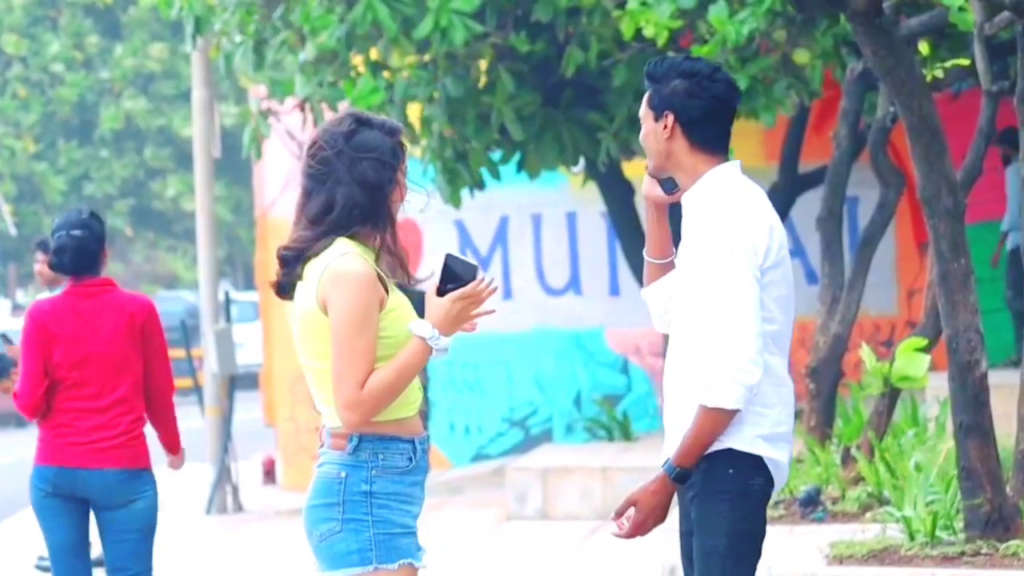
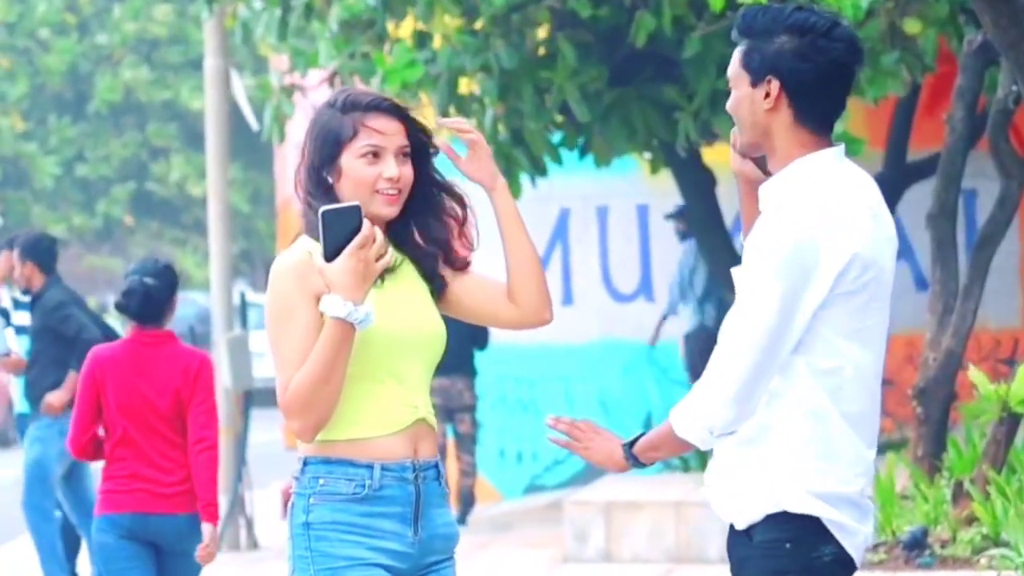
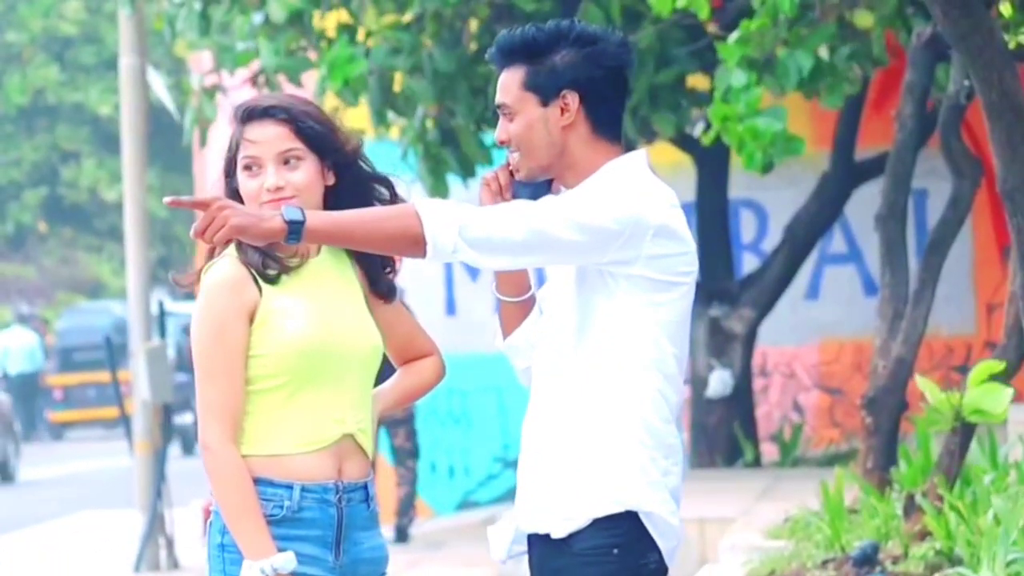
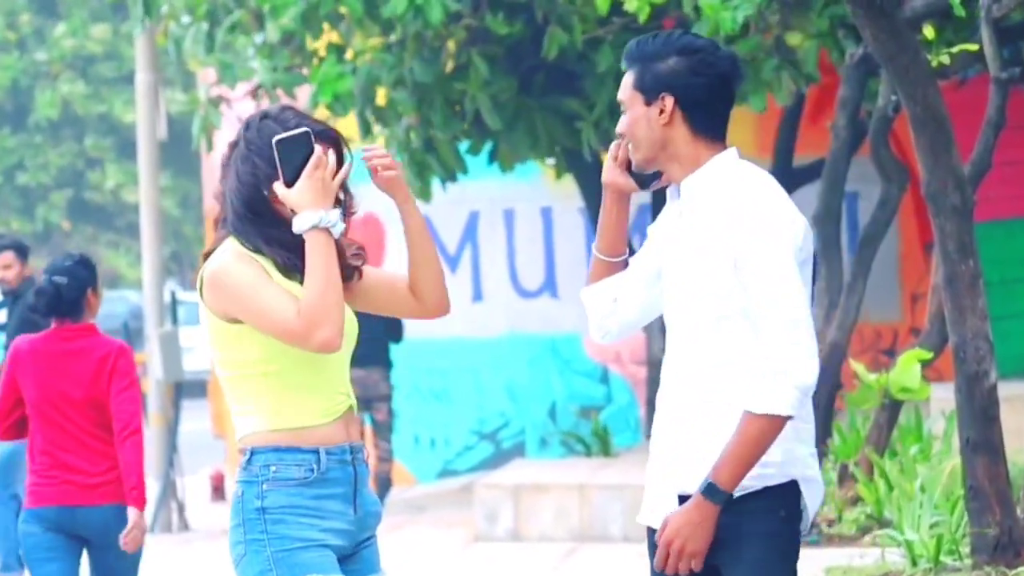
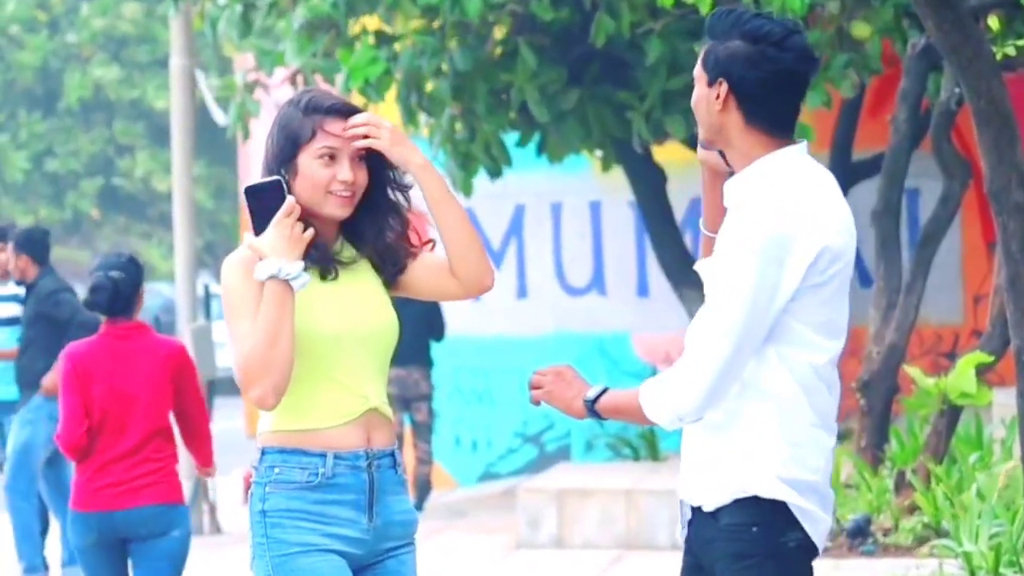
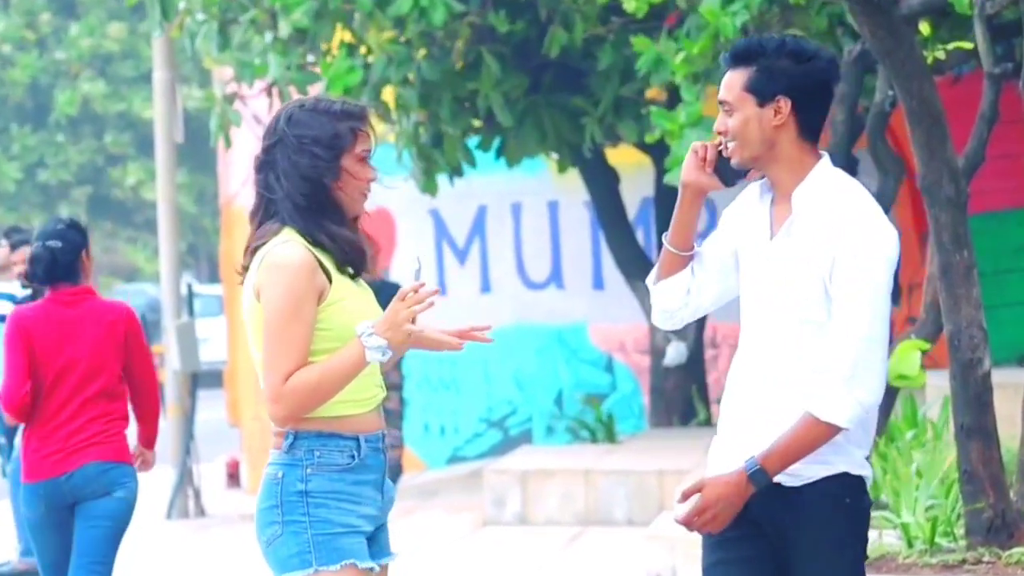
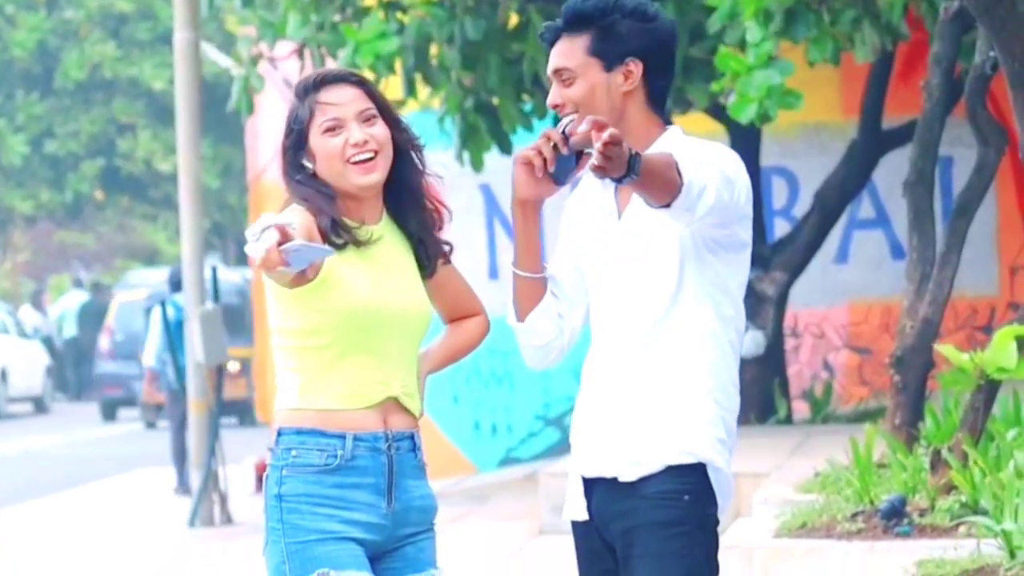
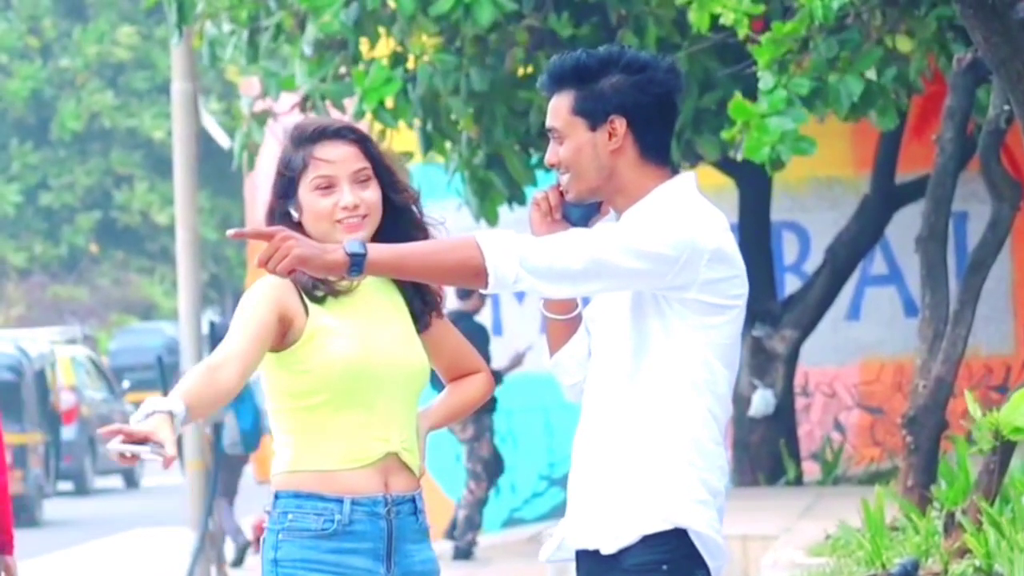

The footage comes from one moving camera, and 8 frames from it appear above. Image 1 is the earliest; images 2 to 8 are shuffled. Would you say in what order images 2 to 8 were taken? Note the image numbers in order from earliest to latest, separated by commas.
6, 4, 5, 2, 3, 8, 7
